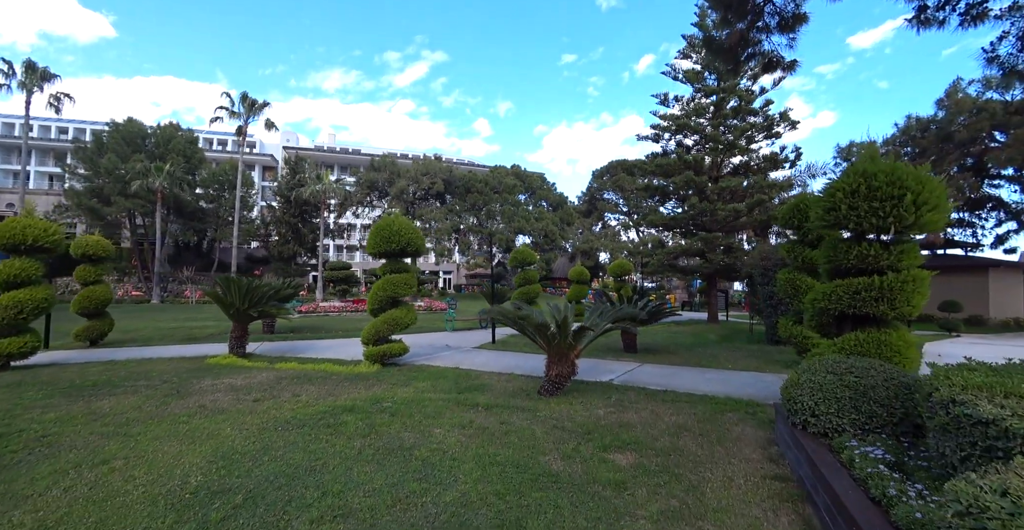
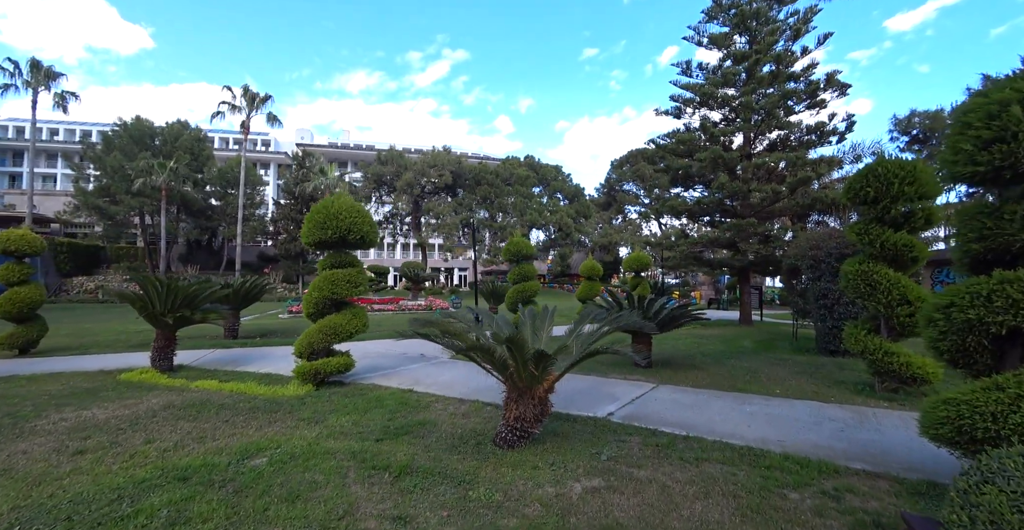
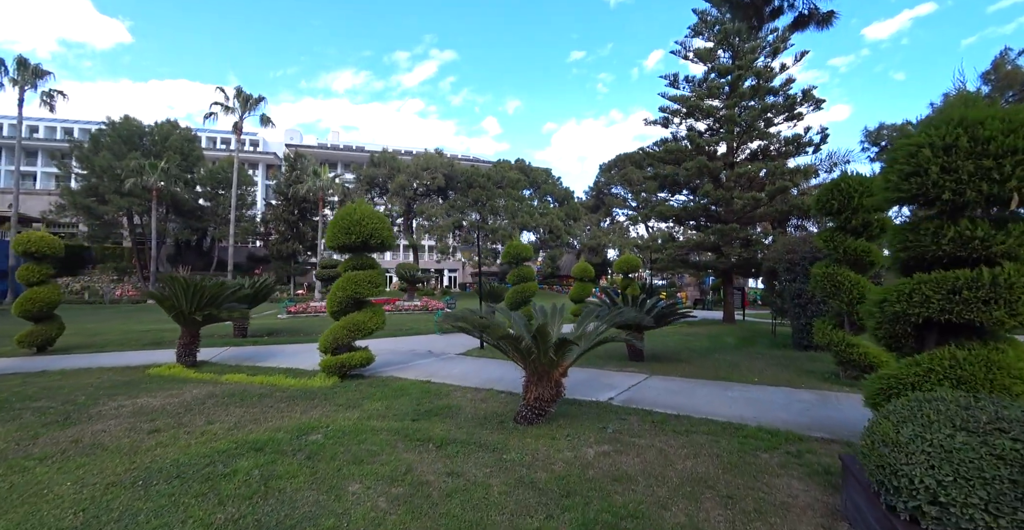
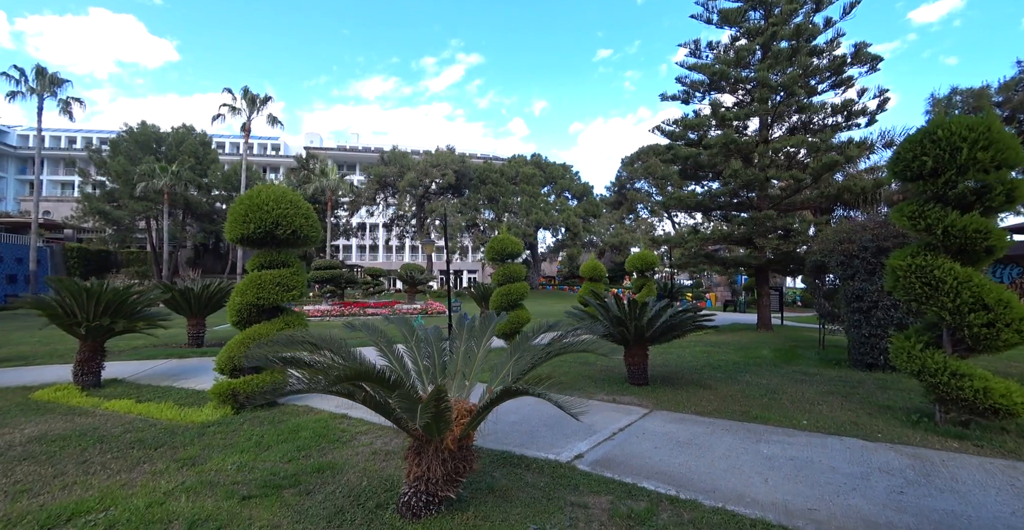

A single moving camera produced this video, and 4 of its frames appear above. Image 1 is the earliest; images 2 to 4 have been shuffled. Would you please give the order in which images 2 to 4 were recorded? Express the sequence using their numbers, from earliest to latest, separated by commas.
3, 2, 4
